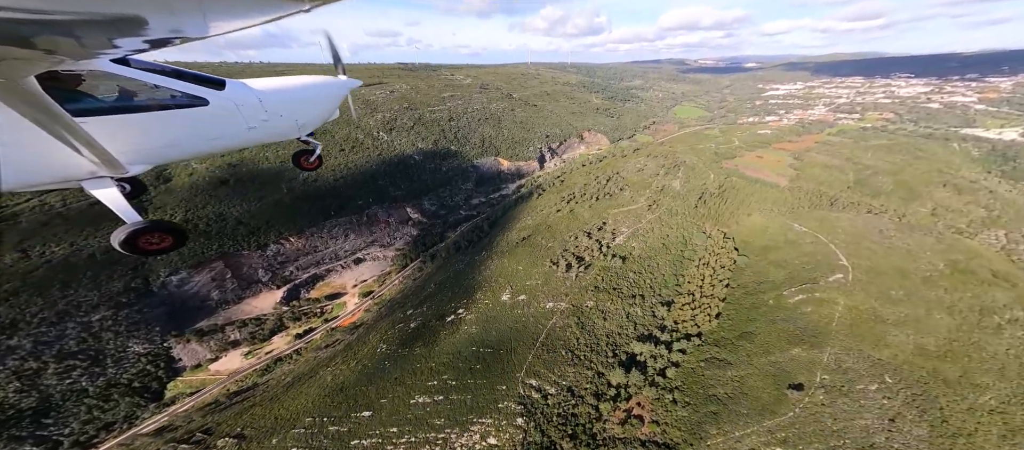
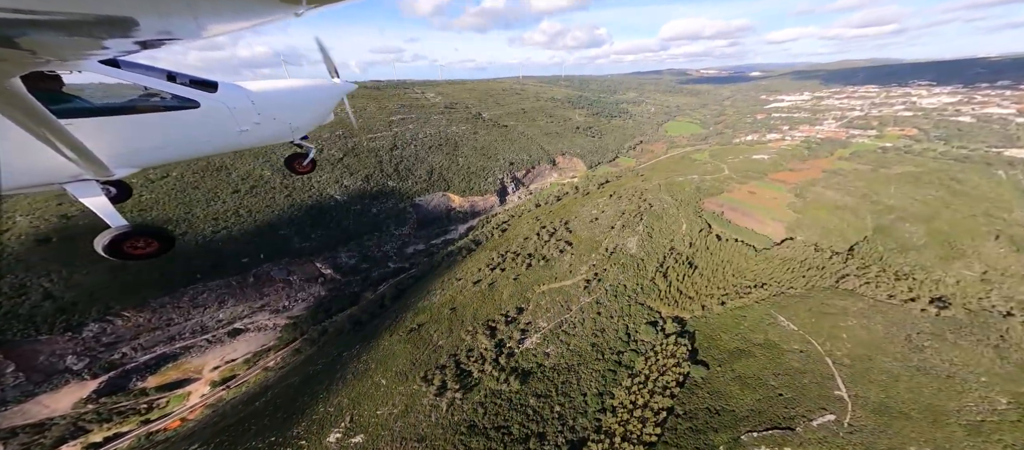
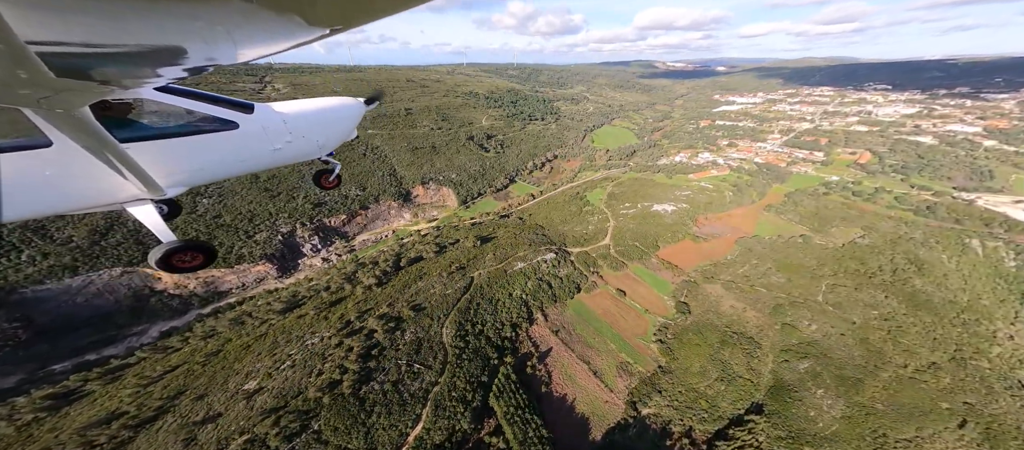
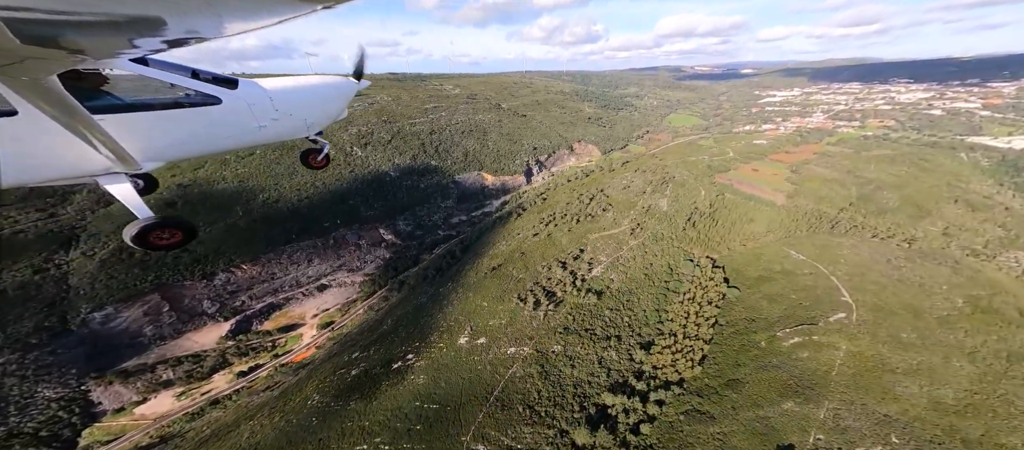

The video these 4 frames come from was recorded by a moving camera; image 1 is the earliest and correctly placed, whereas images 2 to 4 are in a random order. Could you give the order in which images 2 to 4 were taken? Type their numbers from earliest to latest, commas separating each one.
4, 2, 3
